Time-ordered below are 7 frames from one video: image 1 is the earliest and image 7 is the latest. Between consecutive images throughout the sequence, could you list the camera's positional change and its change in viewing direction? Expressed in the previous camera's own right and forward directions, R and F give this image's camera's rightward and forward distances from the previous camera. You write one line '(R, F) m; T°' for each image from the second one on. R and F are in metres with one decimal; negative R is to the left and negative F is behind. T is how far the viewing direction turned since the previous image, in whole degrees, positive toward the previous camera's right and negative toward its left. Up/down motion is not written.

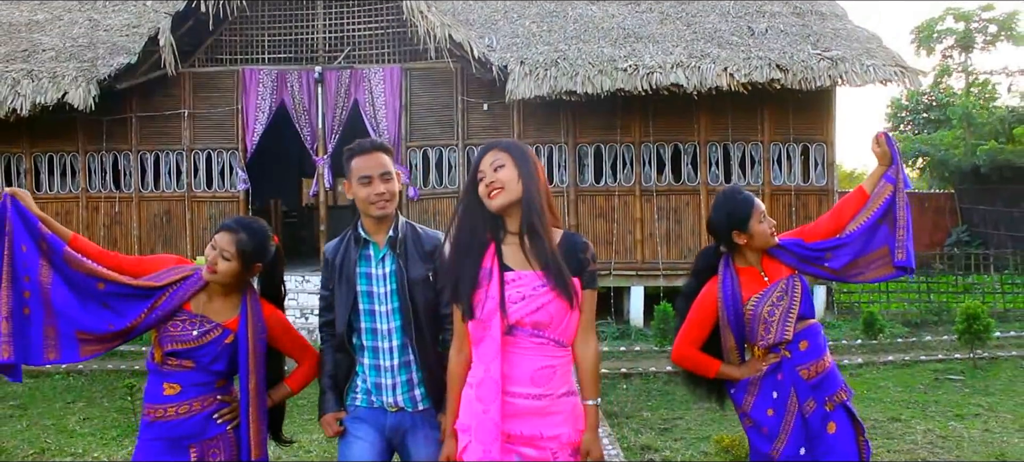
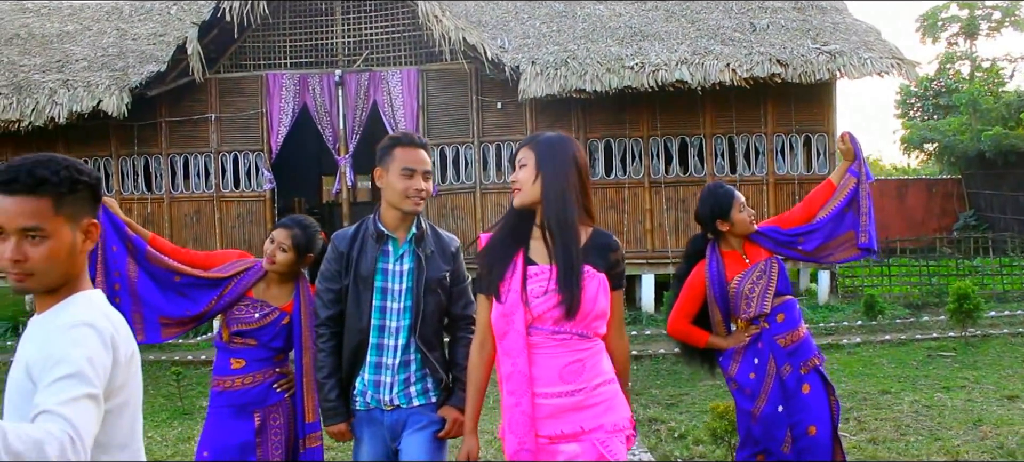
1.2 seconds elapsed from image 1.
(0.0, -0.5) m; -1°
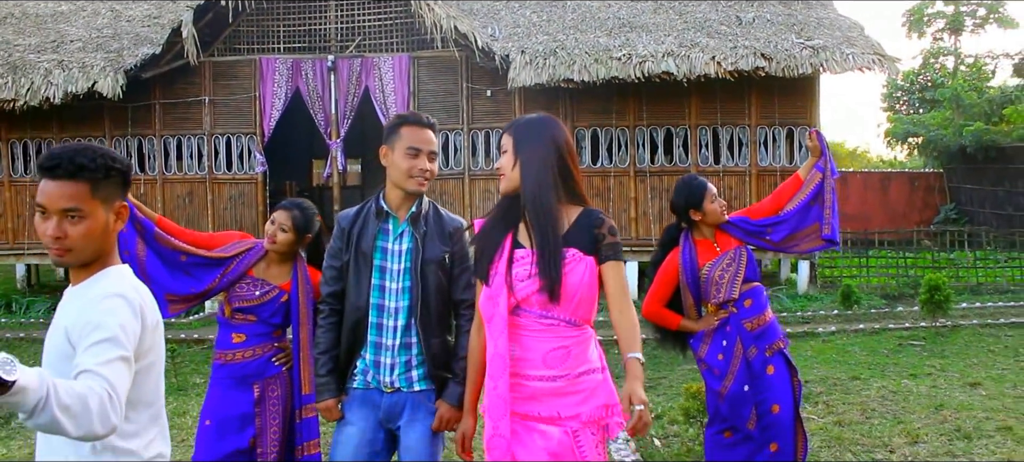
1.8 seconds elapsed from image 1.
(0.0, -0.2) m; +1°
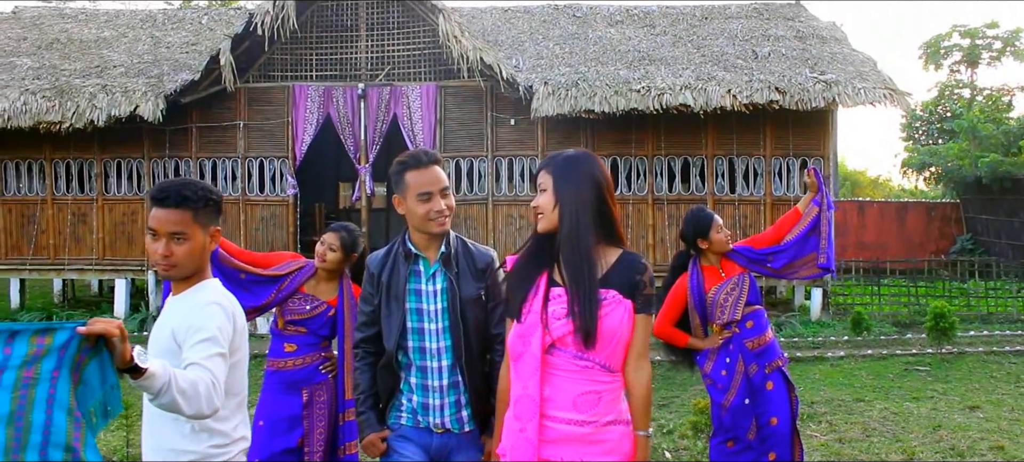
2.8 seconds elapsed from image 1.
(0.0, -0.4) m; -1°
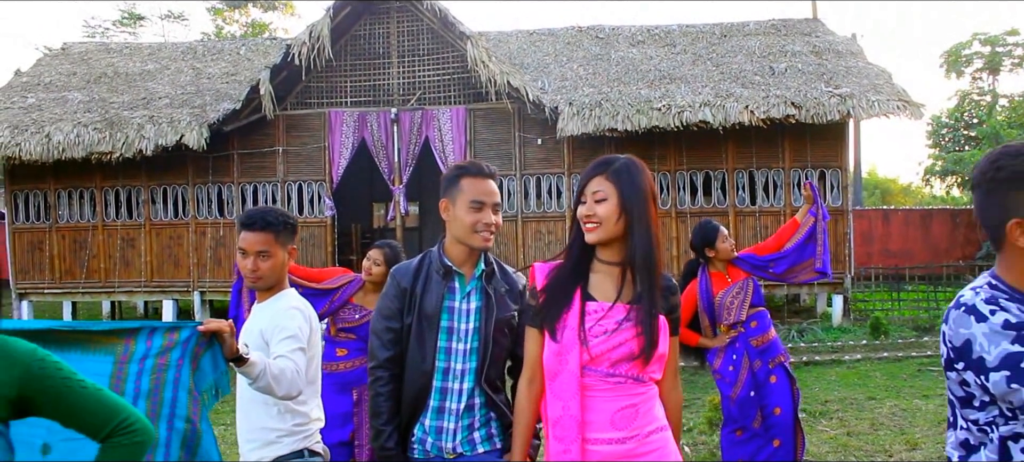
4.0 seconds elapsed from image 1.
(0.0, -0.5) m; -2°
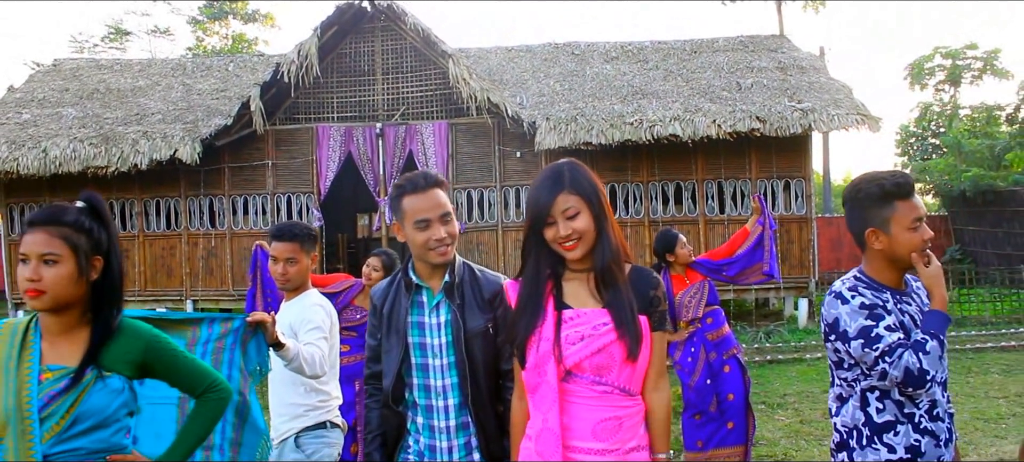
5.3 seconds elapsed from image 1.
(0.0, -0.6) m; +1°
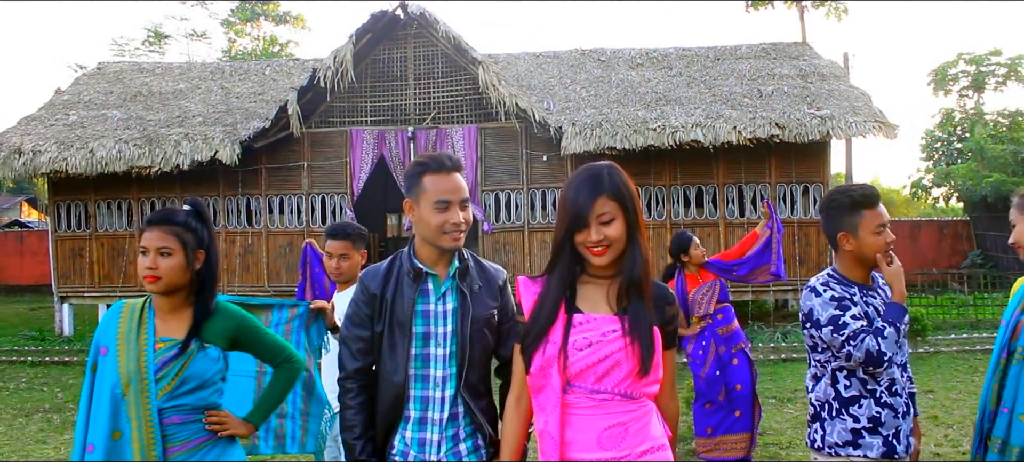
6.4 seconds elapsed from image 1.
(0.0, -0.4) m; -1°
